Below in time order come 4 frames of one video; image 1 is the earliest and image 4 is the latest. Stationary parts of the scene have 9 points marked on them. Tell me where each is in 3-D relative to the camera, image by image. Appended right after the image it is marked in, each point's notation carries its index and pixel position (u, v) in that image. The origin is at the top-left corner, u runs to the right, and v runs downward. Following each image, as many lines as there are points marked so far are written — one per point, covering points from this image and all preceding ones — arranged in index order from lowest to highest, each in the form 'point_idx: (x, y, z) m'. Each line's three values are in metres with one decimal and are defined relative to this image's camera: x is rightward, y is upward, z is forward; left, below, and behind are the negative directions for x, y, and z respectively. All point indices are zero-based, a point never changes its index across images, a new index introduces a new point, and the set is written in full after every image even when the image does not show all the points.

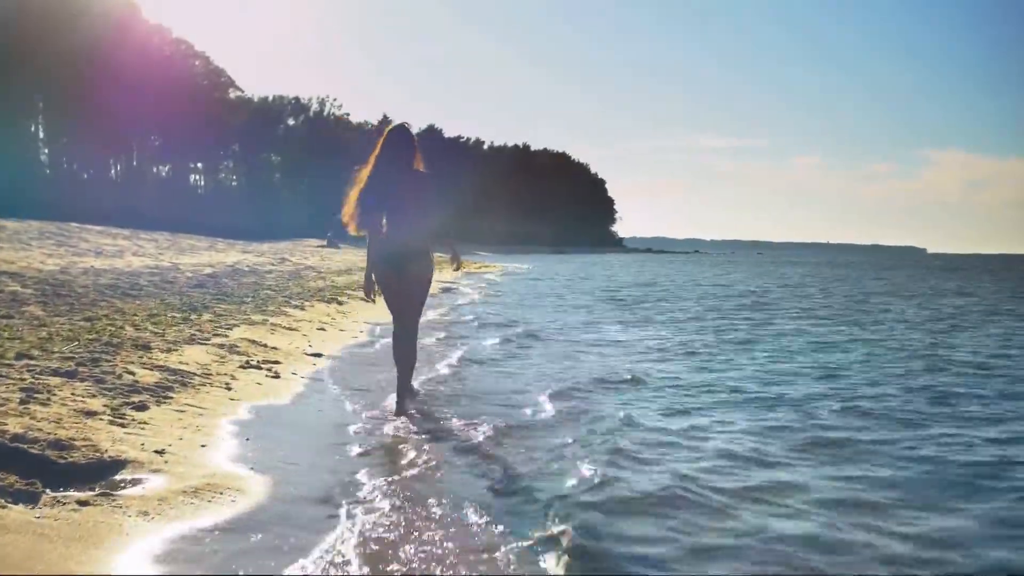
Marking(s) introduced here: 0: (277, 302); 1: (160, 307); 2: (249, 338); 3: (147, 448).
0: (-3.6, -0.2, +12.9) m
1: (-4.2, -0.2, +10.1) m
2: (-2.7, -0.5, +8.5) m
3: (-2.0, -0.9, +4.5) m
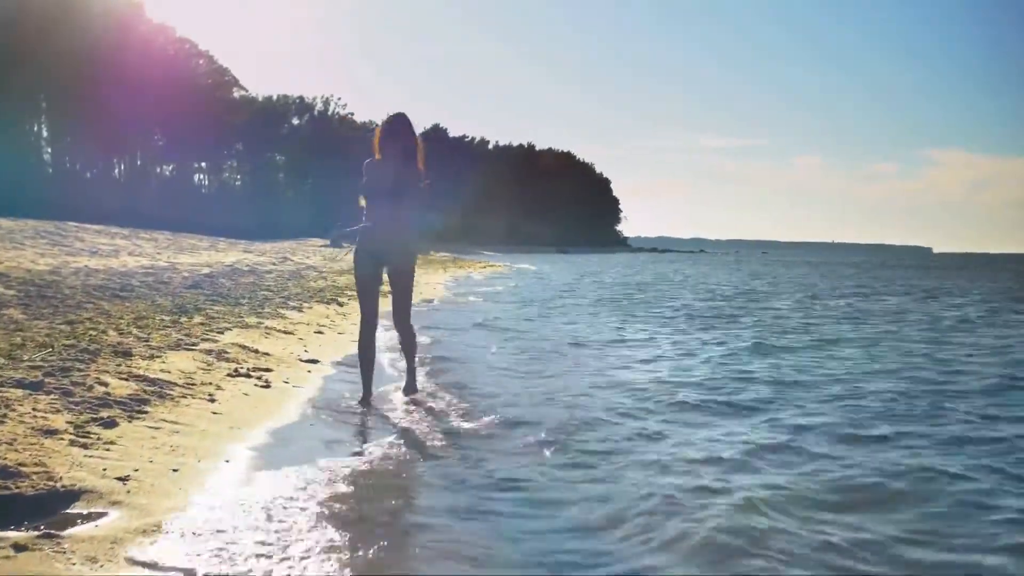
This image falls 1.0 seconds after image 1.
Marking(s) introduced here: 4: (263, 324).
0: (-3.5, -0.2, +12.4) m
1: (-4.1, -0.2, +9.6) m
2: (-2.6, -0.5, +7.9) m
3: (-1.9, -0.9, +4.0) m
4: (-2.9, -0.4, +9.7) m
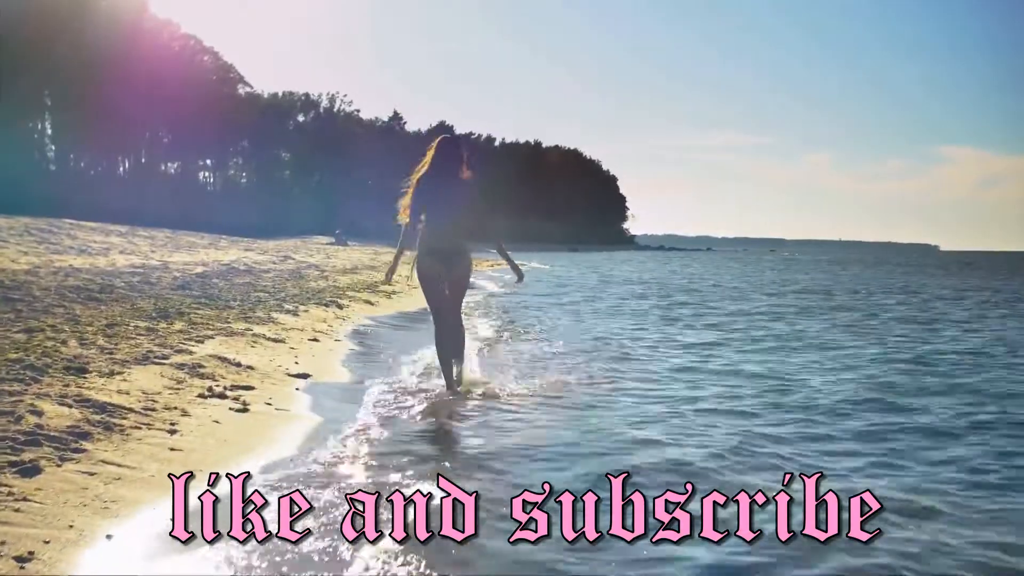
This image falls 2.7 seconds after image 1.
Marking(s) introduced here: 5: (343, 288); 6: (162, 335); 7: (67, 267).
0: (-3.3, -0.2, +11.5) m
1: (-3.9, -0.3, +8.6) m
2: (-2.4, -0.5, +7.0) m
3: (-1.8, -0.9, +3.0) m
4: (-2.7, -0.4, +8.8) m
5: (-3.3, 0.0, +16.1) m
6: (-3.1, -0.4, +7.4) m
7: (-7.0, +0.3, +13.4) m
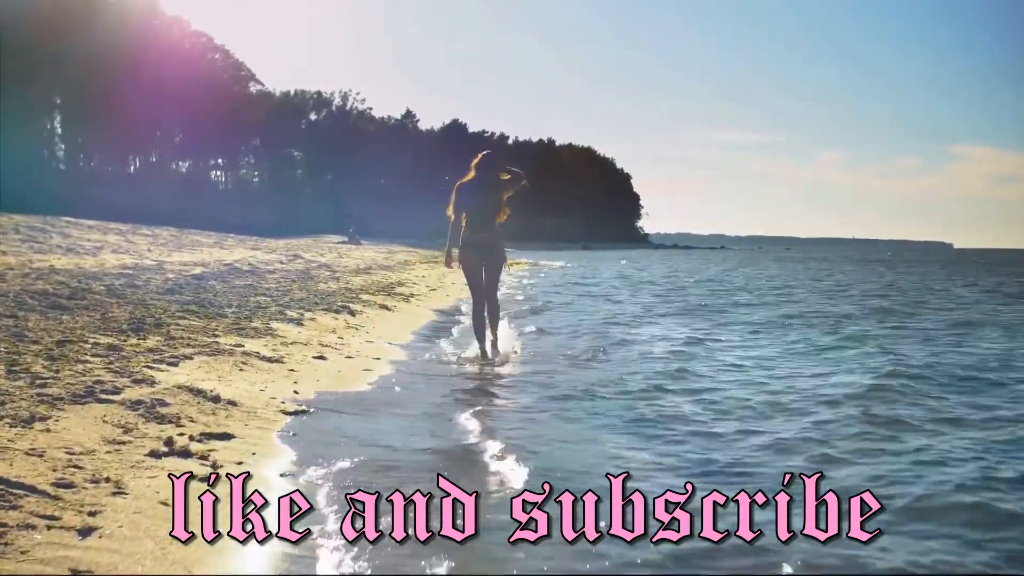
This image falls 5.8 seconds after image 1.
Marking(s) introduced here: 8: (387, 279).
0: (-2.8, -0.3, +9.9) m
1: (-3.5, -0.3, +7.0) m
2: (-2.0, -0.6, +5.4) m
3: (-1.4, -1.0, +1.4) m
4: (-2.3, -0.5, +7.2) m
5: (-2.7, -0.1, +14.5) m
6: (-2.7, -0.5, +5.8) m
7: (-6.5, +0.3, +11.9) m
8: (-2.9, +0.2, +19.9) m
